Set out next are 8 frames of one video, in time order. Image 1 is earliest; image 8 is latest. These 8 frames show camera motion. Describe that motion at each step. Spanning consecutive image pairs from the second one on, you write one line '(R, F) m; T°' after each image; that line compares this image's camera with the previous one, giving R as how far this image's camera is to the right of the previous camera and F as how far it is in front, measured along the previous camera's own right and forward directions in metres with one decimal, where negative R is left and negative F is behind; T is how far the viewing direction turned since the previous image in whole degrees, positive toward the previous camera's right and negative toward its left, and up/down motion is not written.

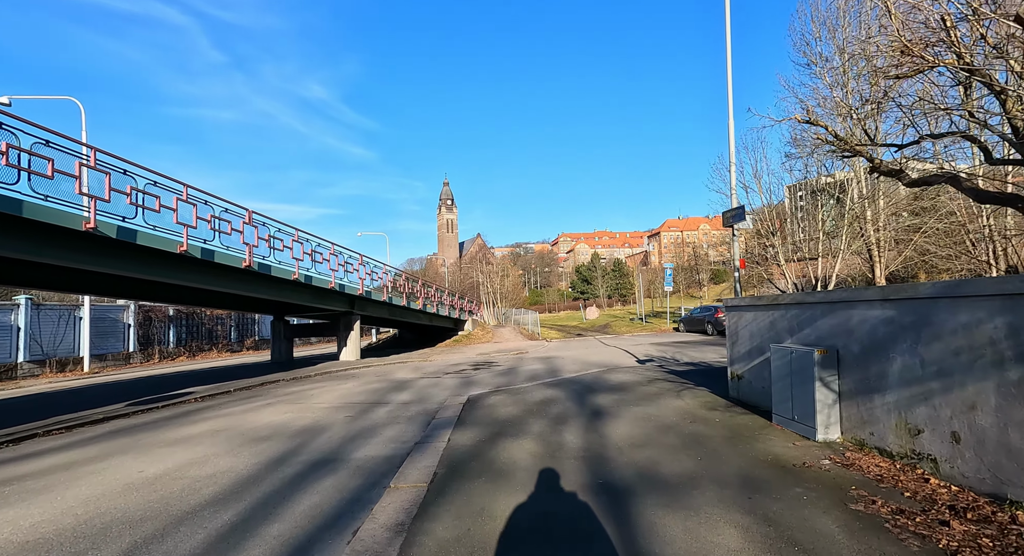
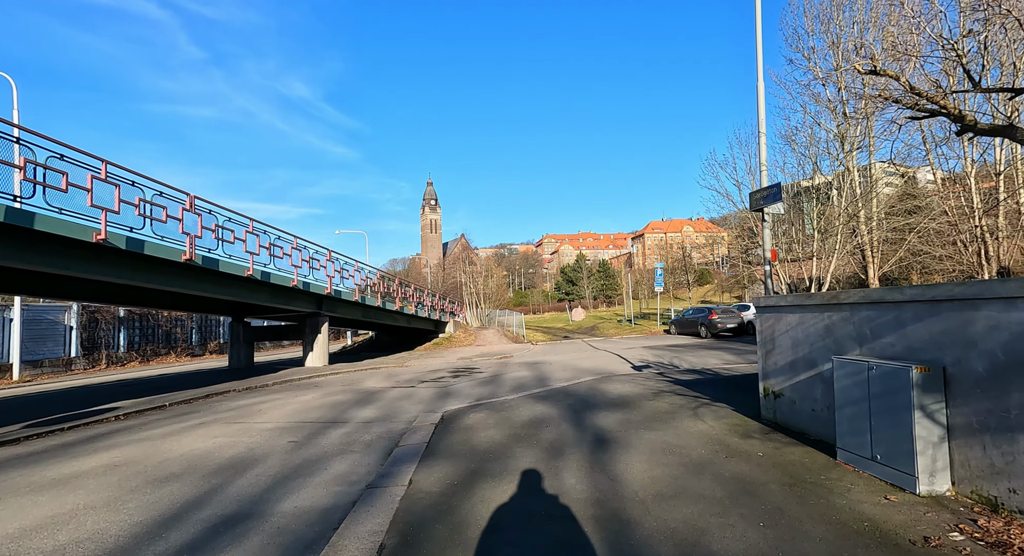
(0.0, +1.7) m; +2°
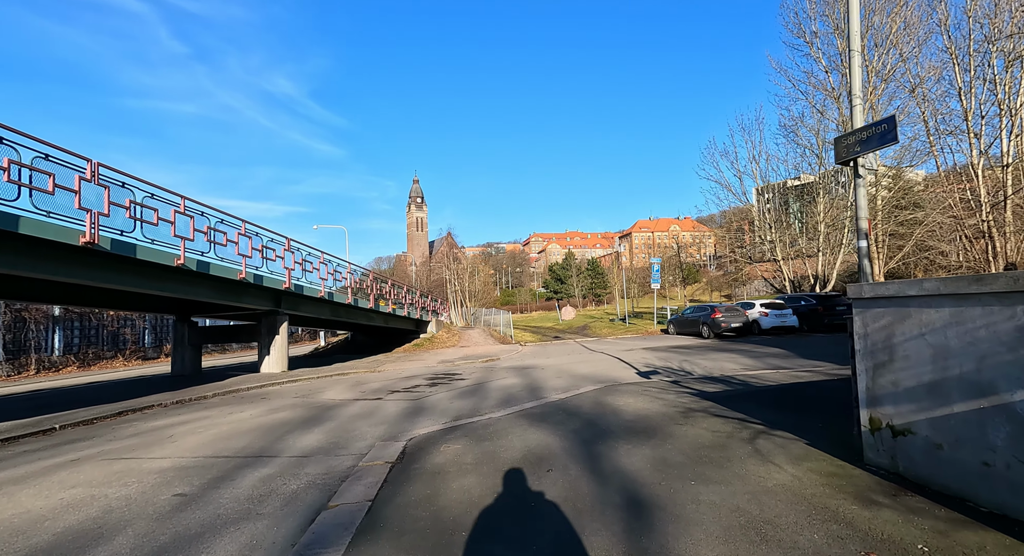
(0.0, +2.3) m; +1°
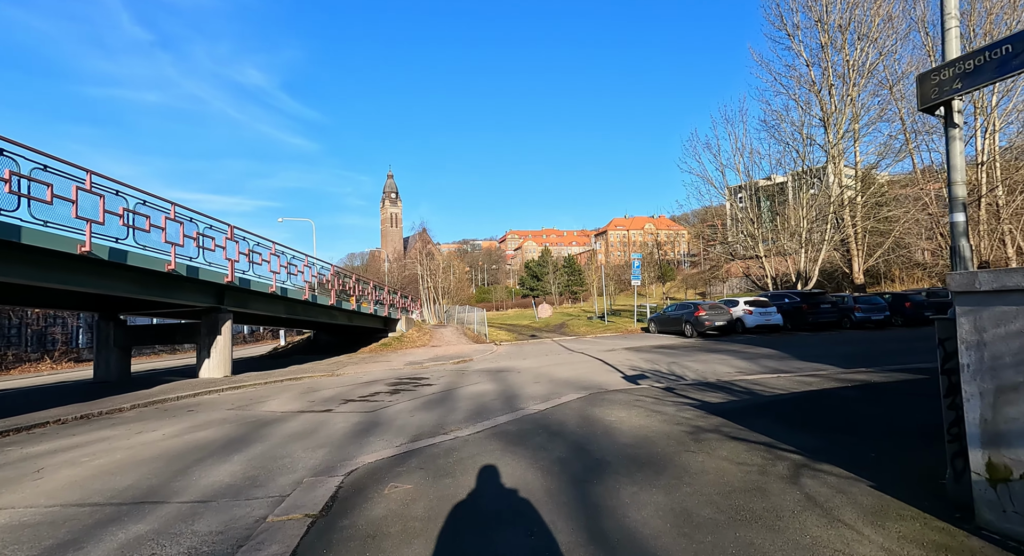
(+0.1, +1.5) m; +3°
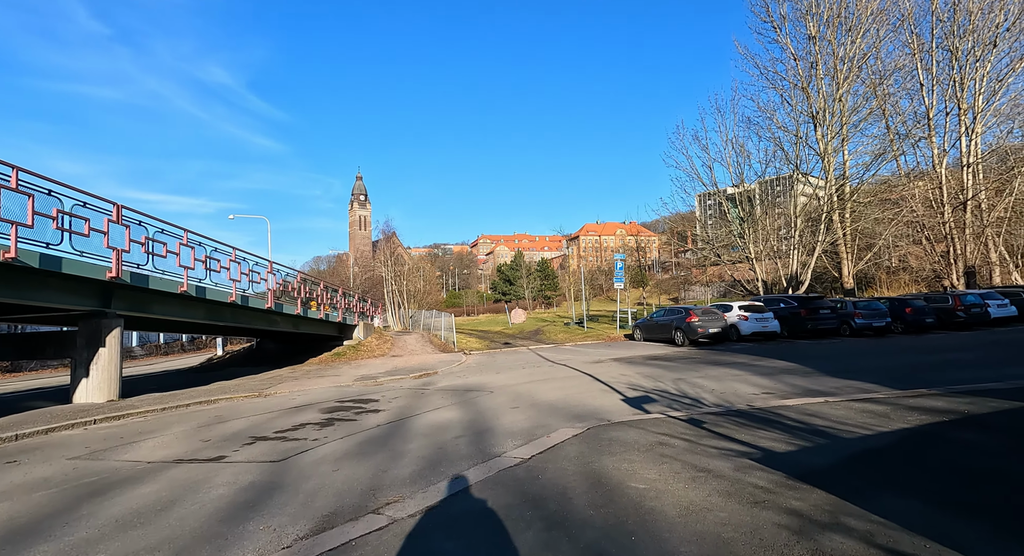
(0.0, +2.9) m; +3°
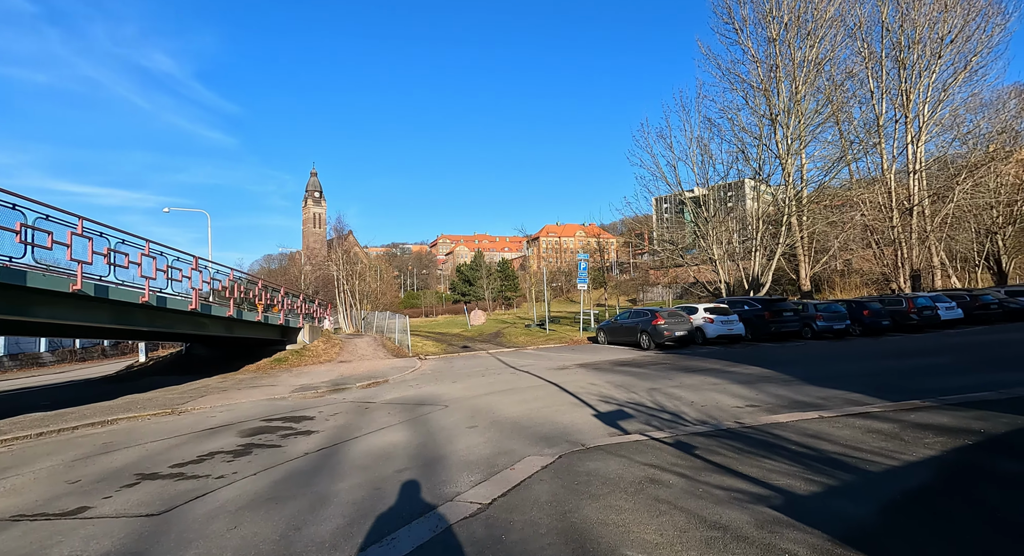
(0.0, +1.4) m; +5°
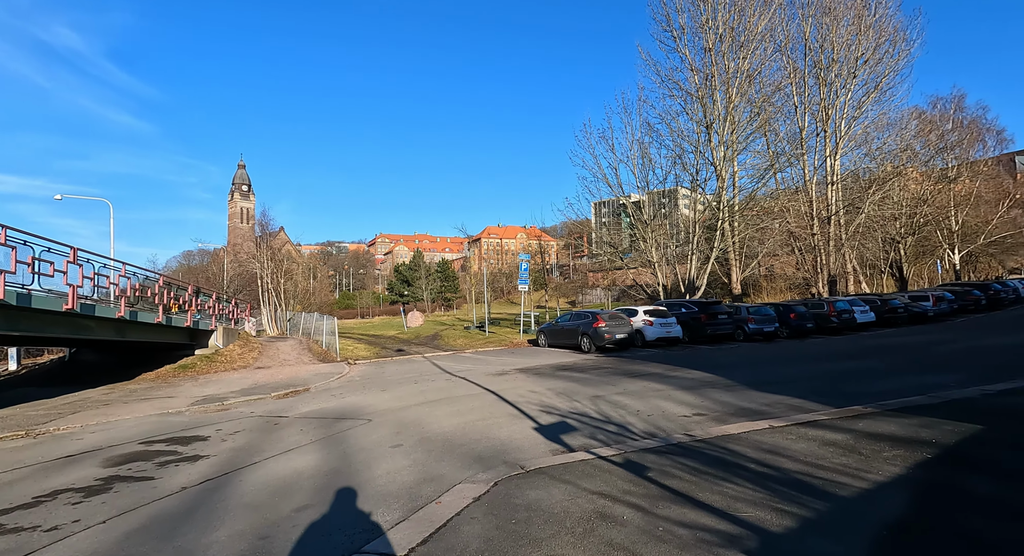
(+0.1, +1.0) m; +7°
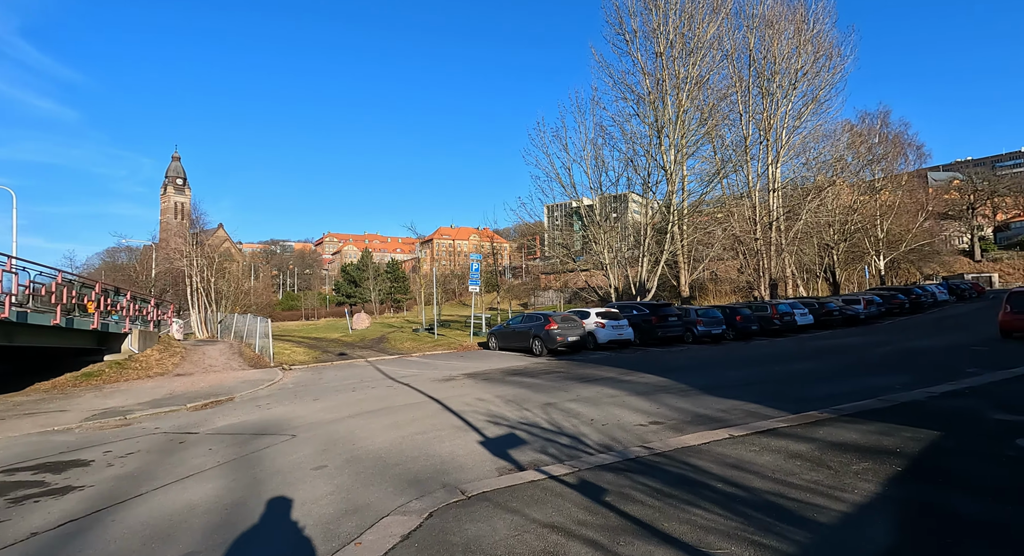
(+0.1, +0.8) m; +5°
